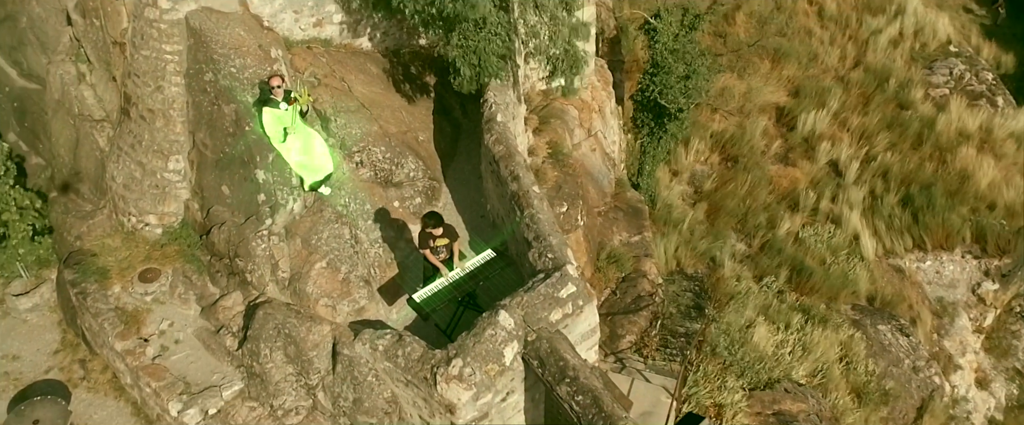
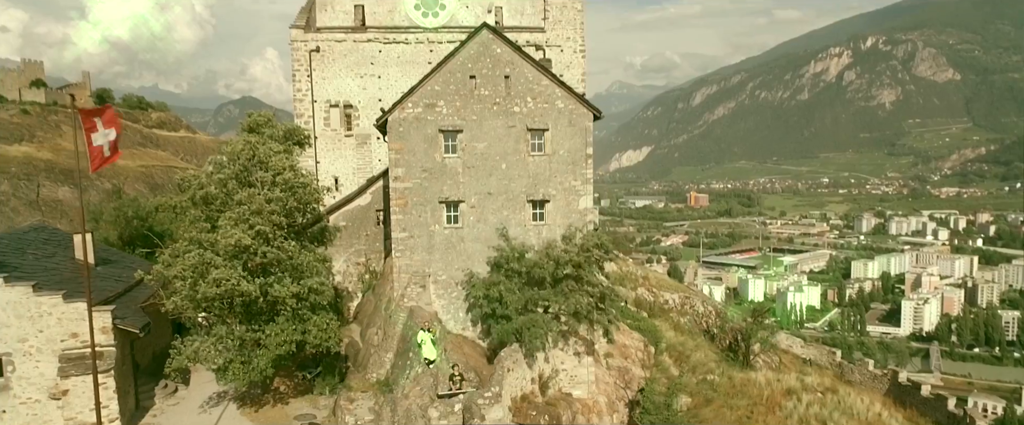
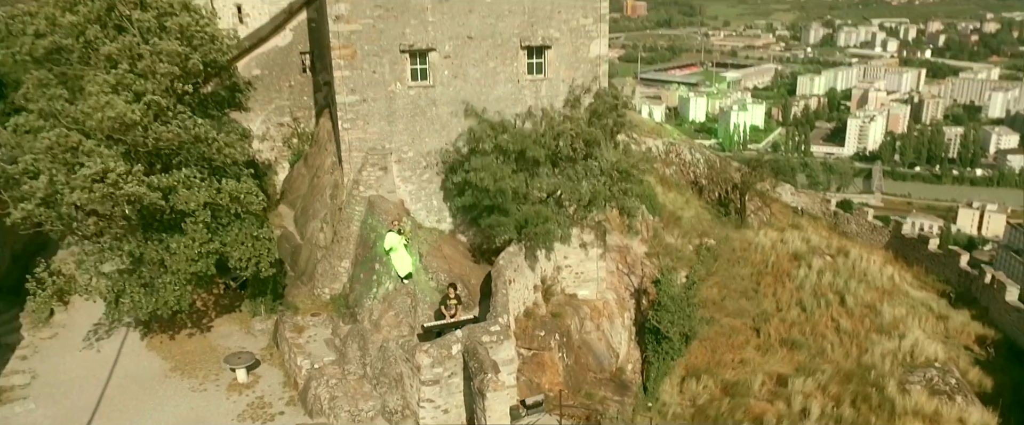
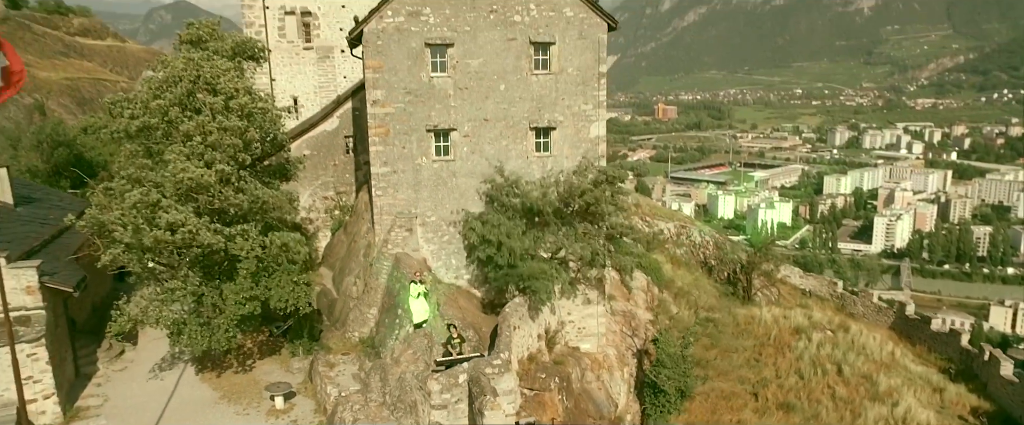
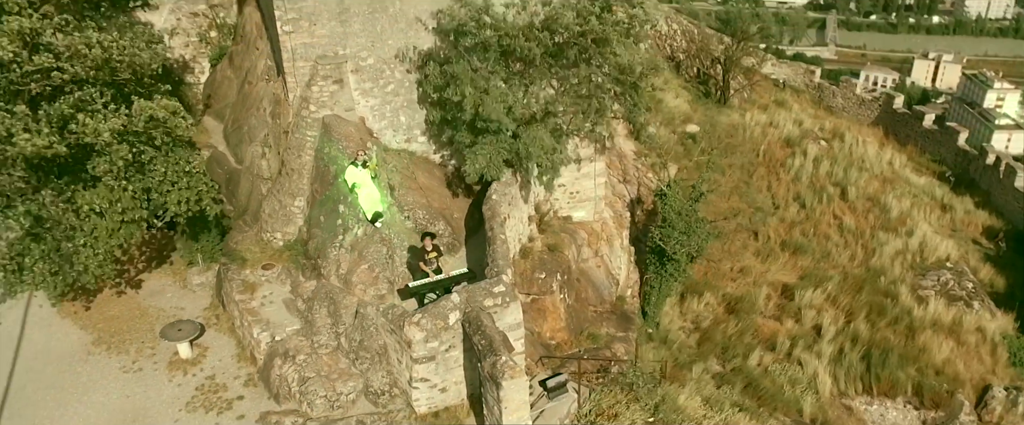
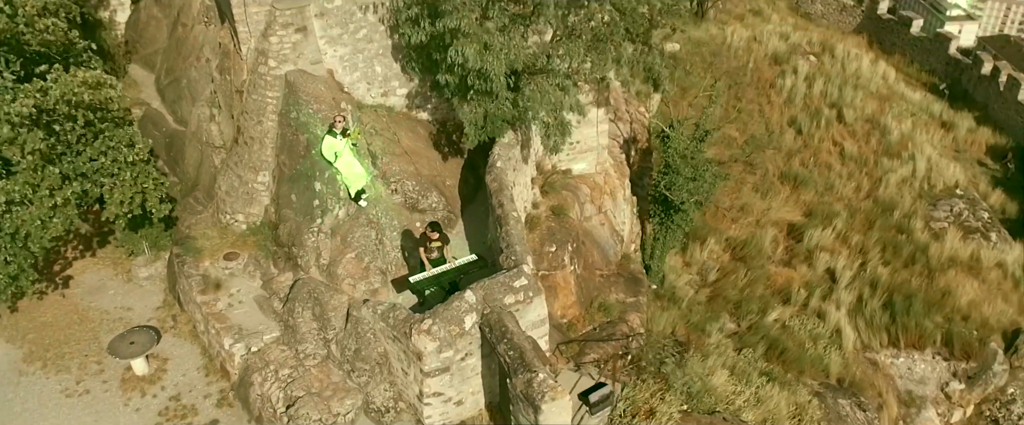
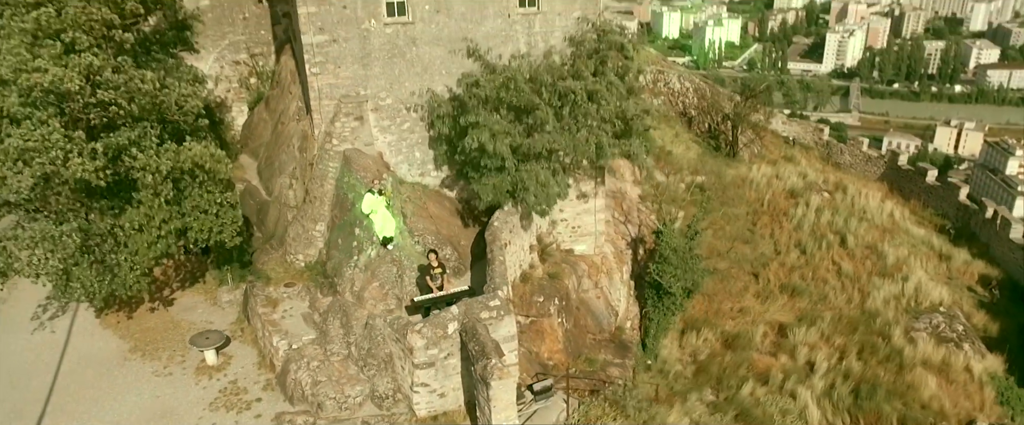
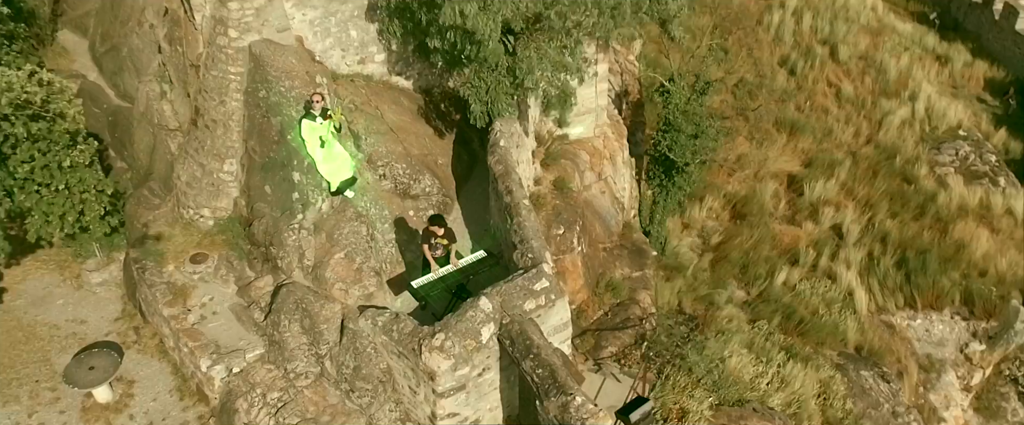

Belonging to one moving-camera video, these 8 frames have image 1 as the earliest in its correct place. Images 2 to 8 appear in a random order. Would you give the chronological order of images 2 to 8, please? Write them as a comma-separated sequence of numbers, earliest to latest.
8, 6, 5, 7, 3, 4, 2
